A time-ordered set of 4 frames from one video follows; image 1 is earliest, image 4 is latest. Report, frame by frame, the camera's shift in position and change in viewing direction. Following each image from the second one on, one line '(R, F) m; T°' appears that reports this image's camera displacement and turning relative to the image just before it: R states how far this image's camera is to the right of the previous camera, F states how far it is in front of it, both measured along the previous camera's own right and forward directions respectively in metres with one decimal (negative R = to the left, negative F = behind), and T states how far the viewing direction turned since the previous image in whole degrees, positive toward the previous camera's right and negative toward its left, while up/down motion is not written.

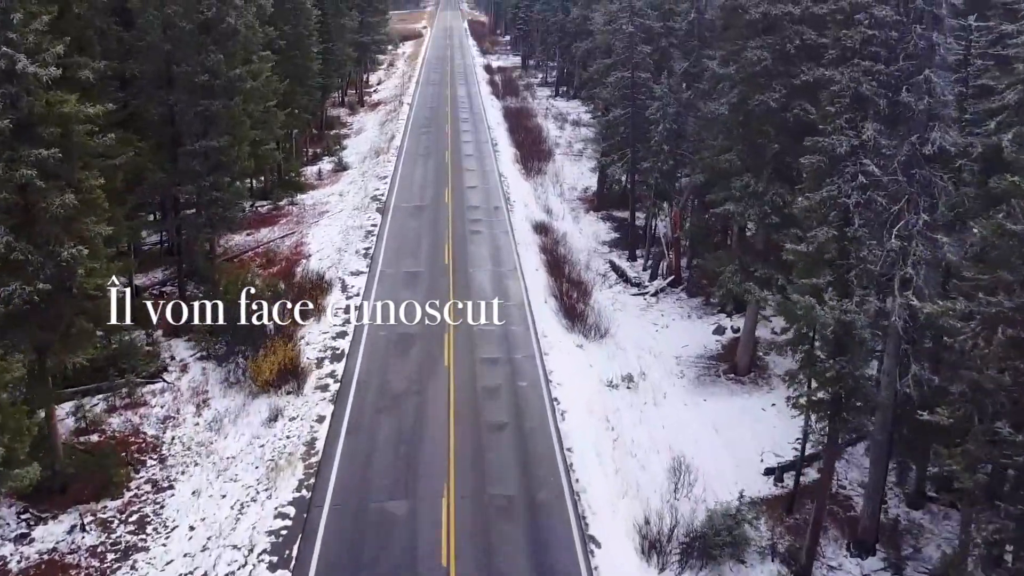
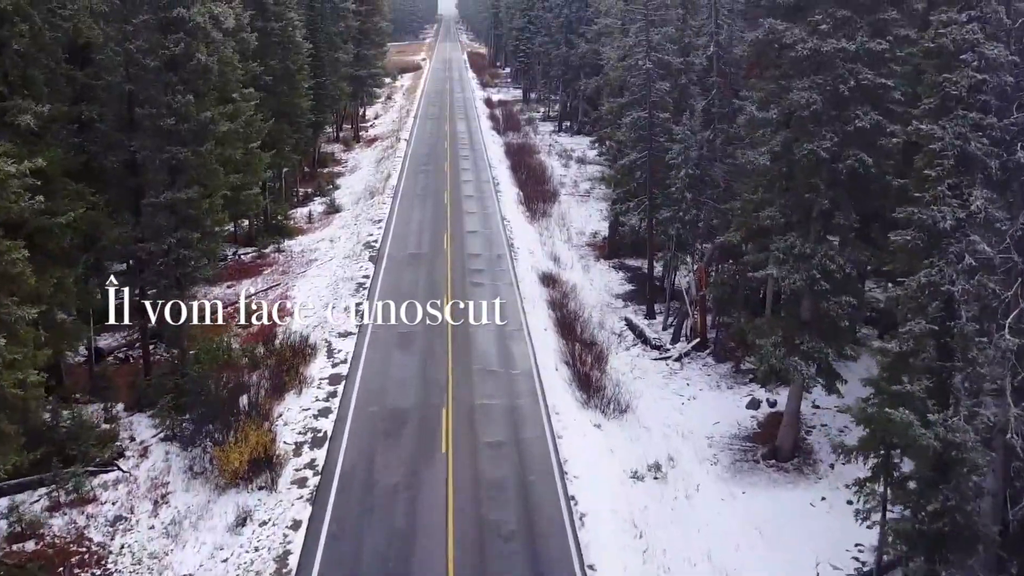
(-0.1, +1.9) m; 0°
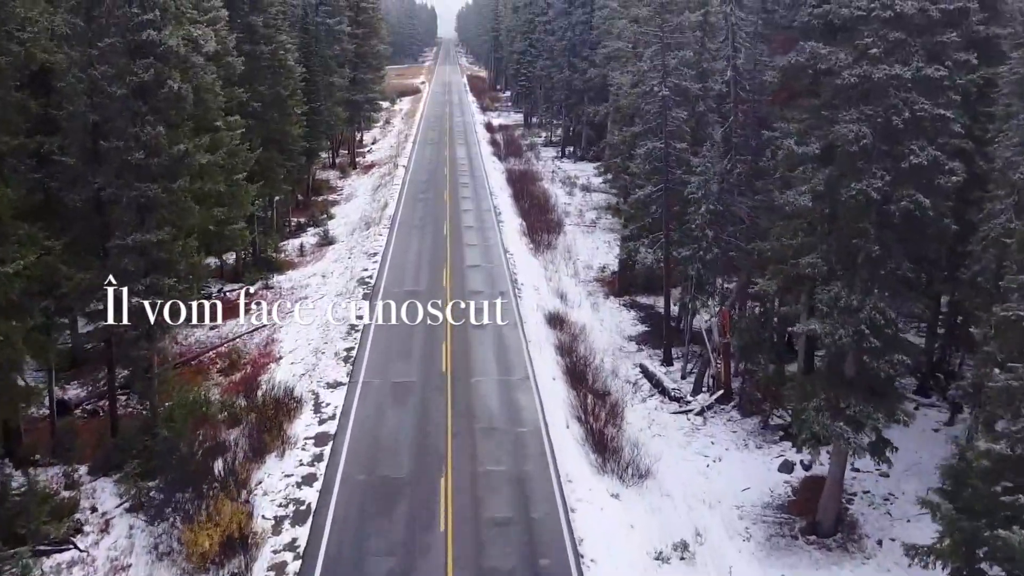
(-0.1, +1.4) m; 0°
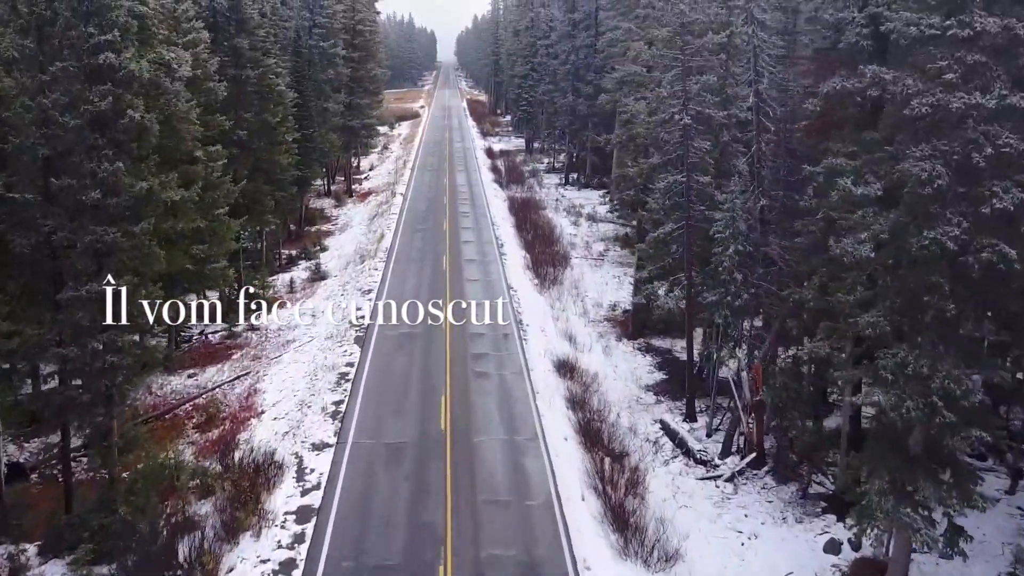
(-0.1, +1.5) m; 0°
